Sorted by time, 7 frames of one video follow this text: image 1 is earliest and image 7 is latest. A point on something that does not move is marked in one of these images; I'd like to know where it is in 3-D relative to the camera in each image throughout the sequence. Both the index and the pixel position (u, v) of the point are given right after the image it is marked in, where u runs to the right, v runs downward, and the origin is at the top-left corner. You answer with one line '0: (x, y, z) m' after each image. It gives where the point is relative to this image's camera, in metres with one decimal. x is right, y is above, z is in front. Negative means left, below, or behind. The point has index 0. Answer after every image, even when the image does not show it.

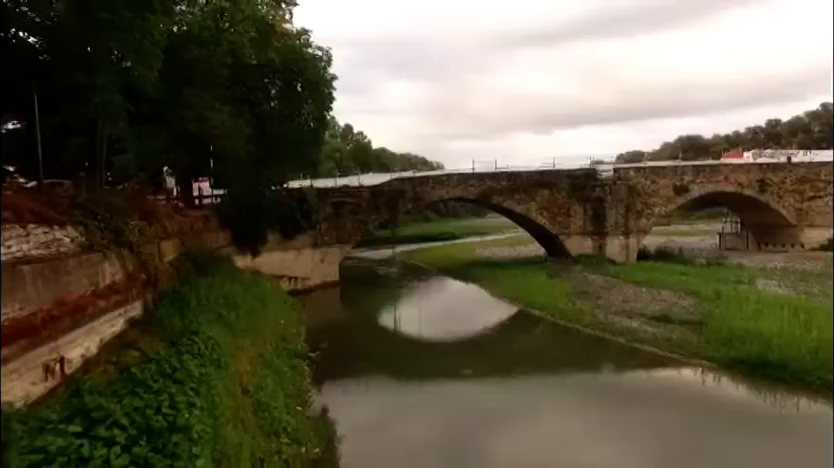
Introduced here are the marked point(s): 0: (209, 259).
0: (-6.0, -0.7, +15.9) m
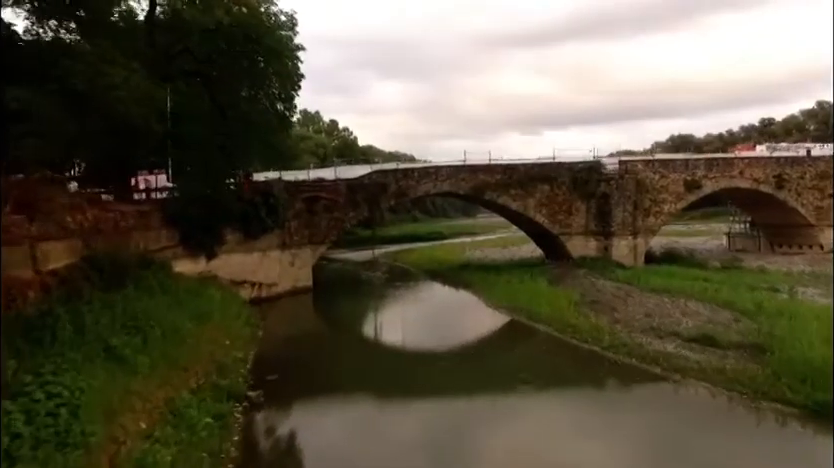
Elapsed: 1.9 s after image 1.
0: (-6.5, -0.7, +12.6) m
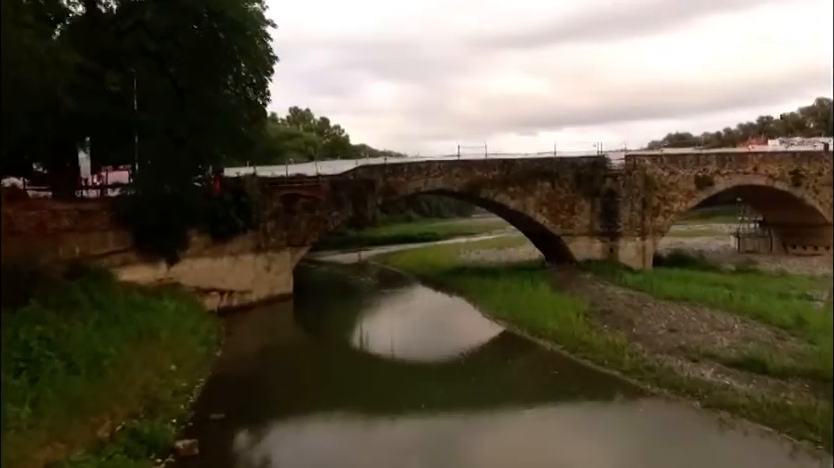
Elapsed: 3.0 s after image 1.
0: (-6.8, -0.8, +10.4) m
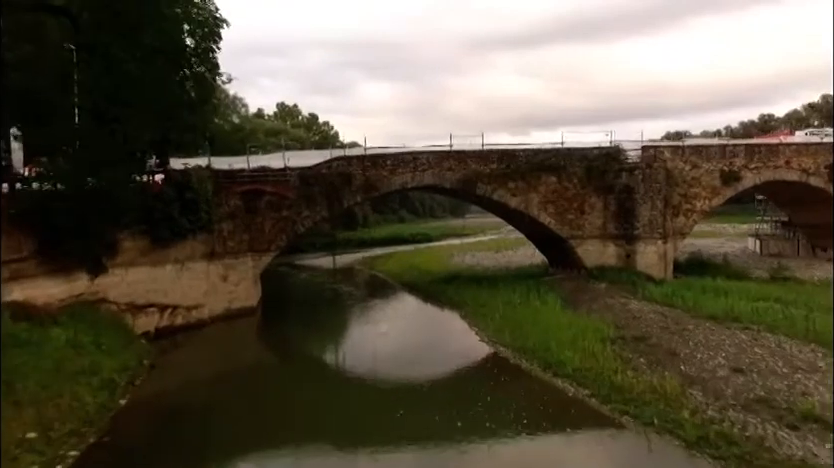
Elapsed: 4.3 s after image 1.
0: (-7.2, -0.9, +7.0) m
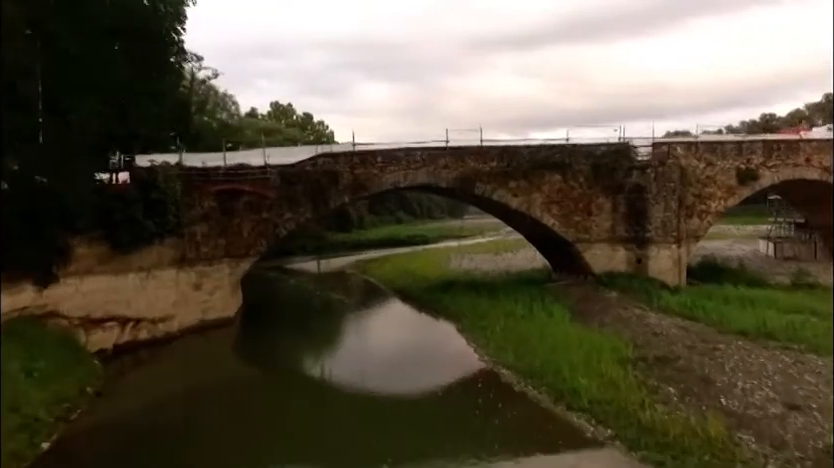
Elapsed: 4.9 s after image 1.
0: (-7.4, -1.0, +5.4) m
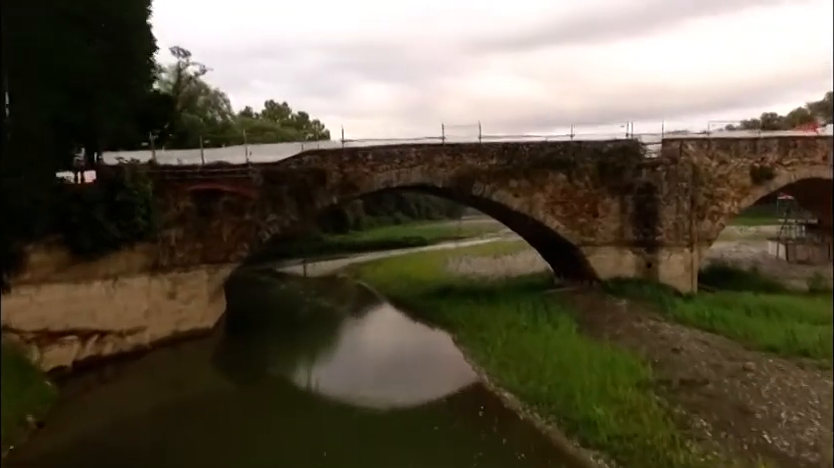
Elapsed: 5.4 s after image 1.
0: (-7.5, -1.1, +4.1) m
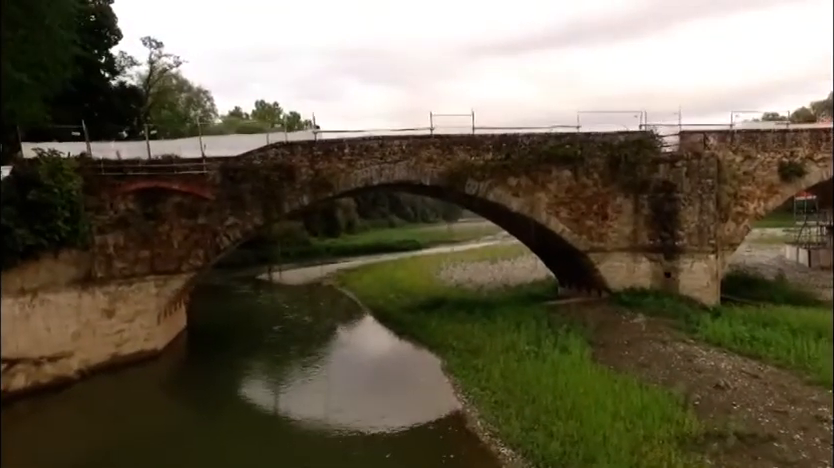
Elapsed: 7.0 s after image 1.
0: (-7.9, -1.1, +1.7) m
